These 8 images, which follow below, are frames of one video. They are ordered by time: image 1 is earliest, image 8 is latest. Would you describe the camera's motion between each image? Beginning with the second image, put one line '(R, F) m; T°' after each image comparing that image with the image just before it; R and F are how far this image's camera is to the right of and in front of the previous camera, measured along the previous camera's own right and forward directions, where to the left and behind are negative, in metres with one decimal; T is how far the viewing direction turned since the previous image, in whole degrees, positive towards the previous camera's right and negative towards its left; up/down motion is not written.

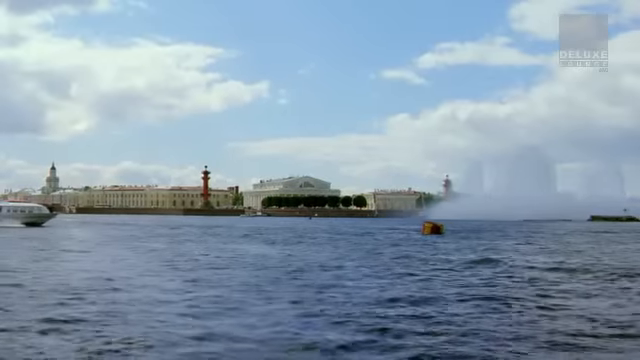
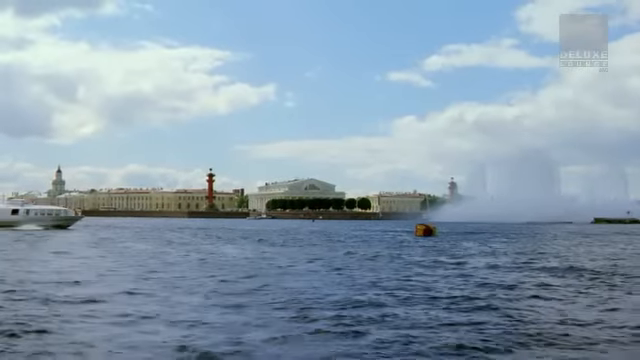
(+0.6, -0.5) m; 0°
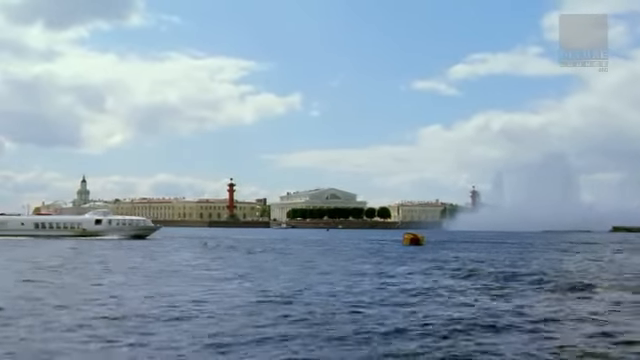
(+1.6, -0.7) m; -2°
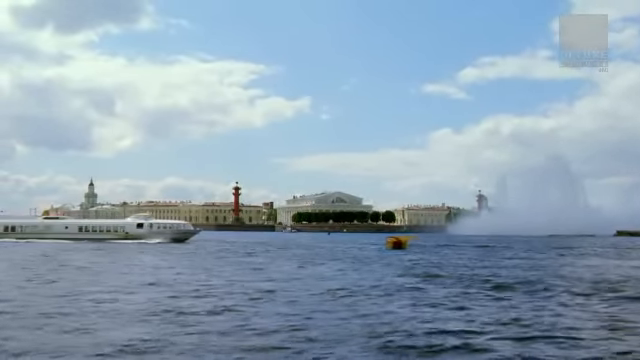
(+1.2, 0.0) m; -1°
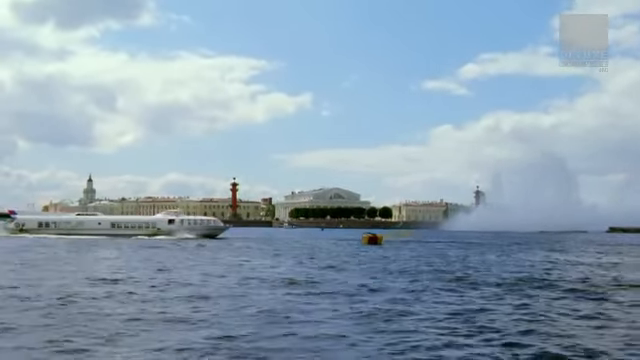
(+1.1, -0.6) m; 0°
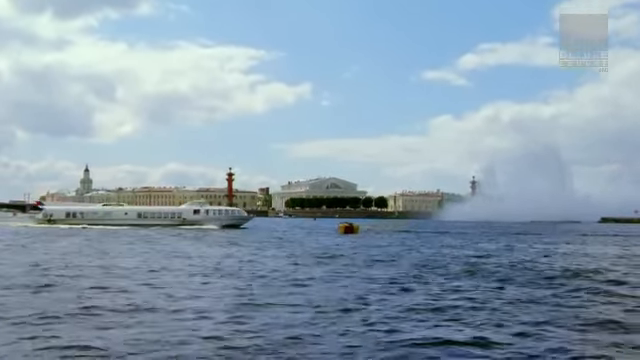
(+1.0, -0.3) m; 0°
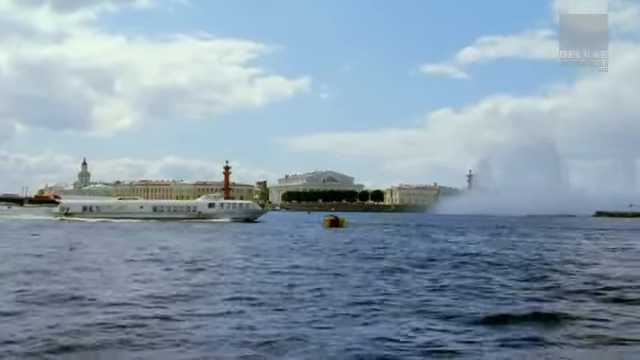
(+0.6, -0.3) m; 0°
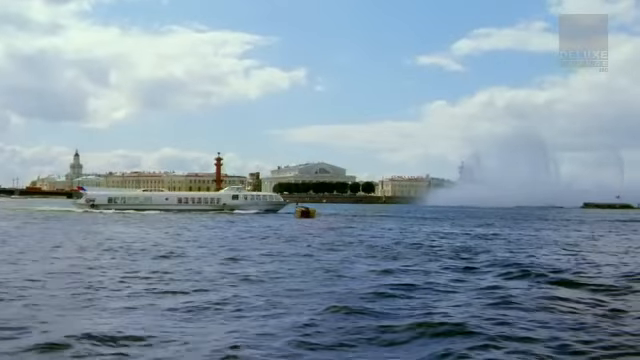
(+1.0, -0.2) m; 0°
